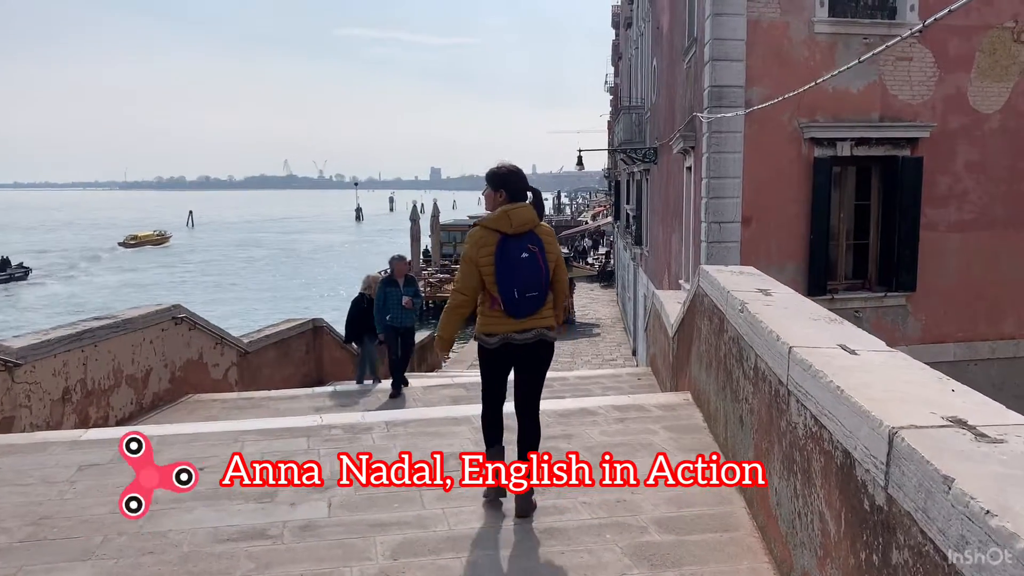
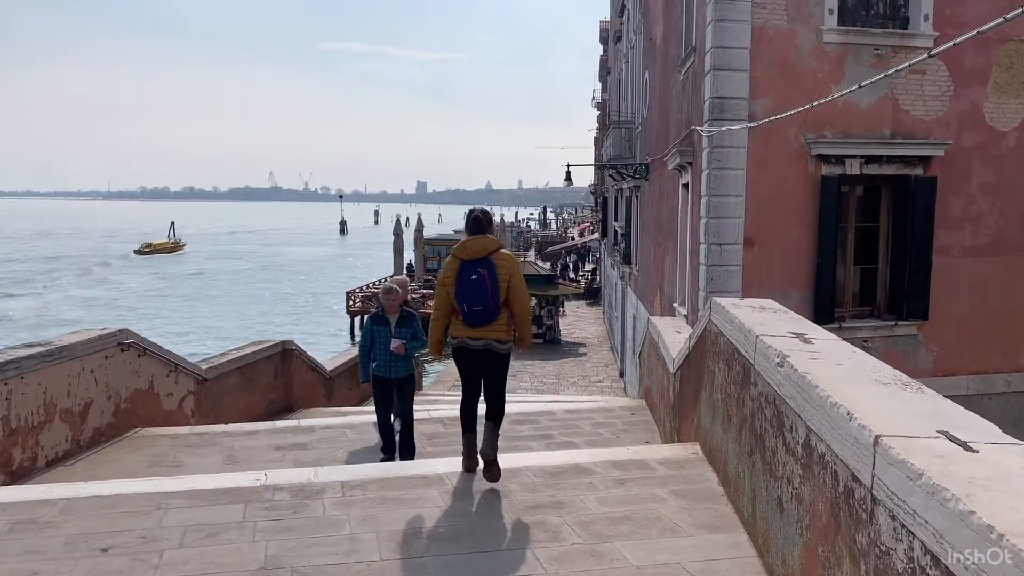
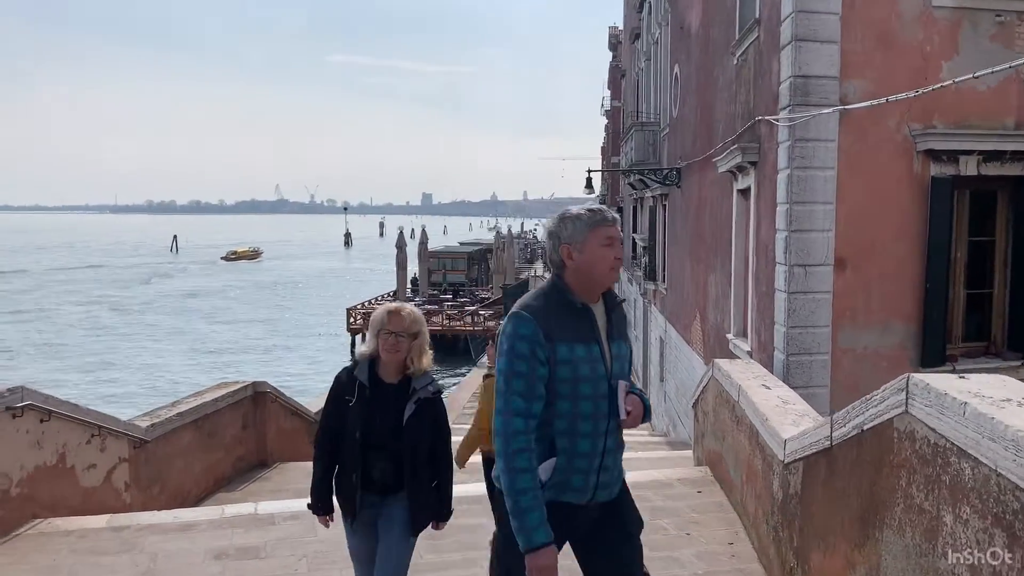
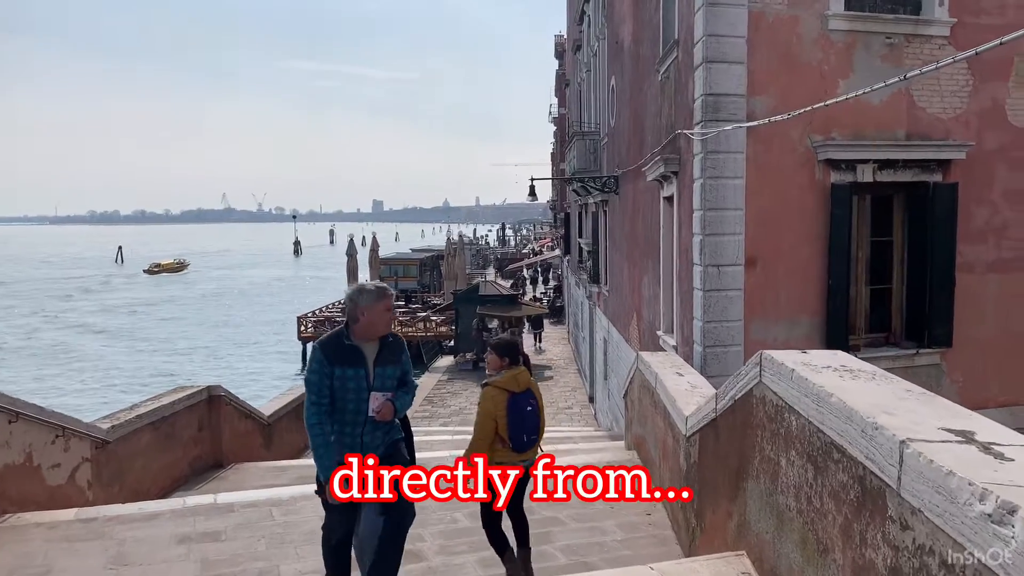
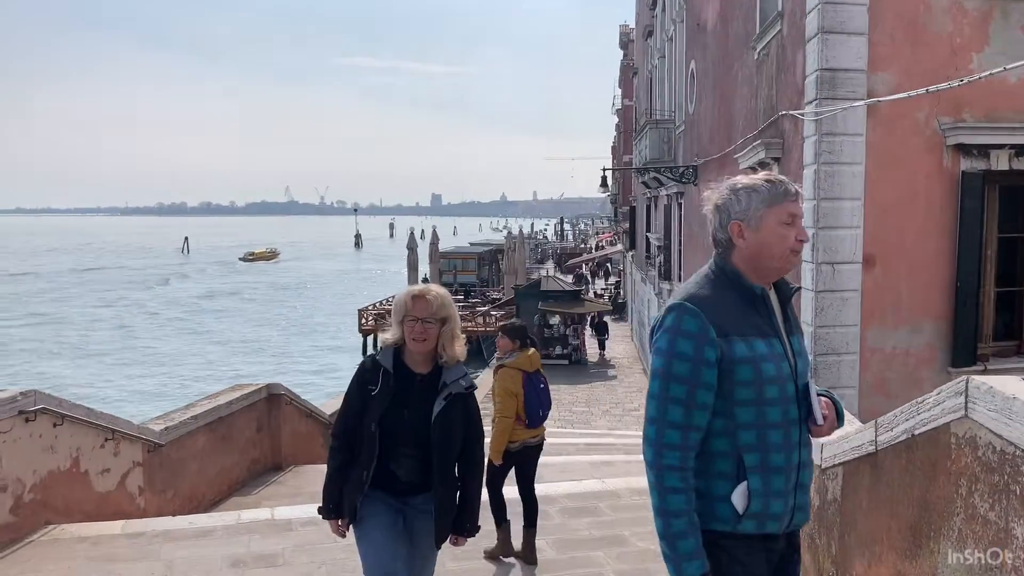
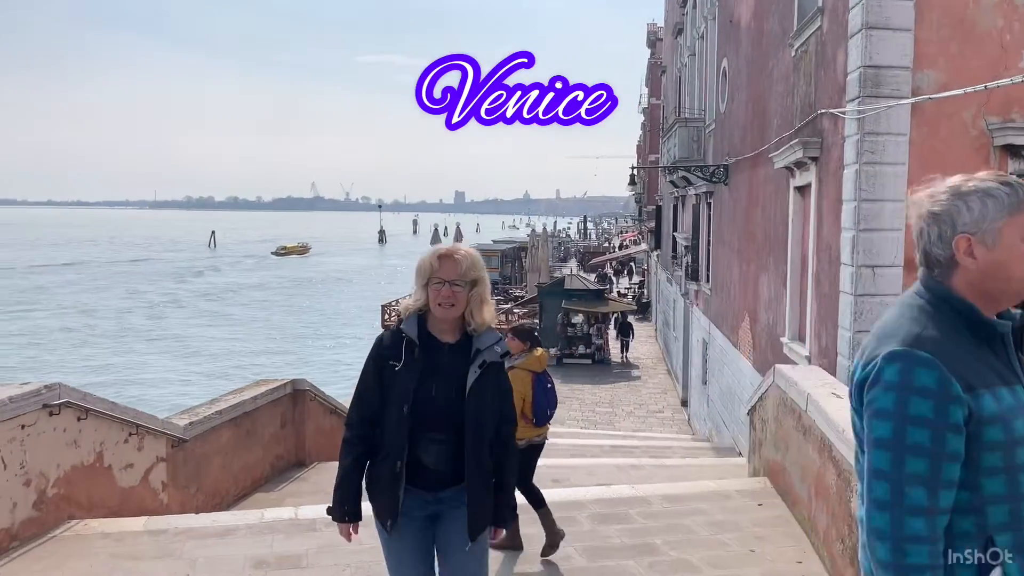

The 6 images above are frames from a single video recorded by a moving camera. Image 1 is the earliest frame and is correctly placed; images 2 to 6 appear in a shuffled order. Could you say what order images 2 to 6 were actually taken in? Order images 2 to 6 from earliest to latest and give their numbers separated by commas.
2, 4, 3, 5, 6
